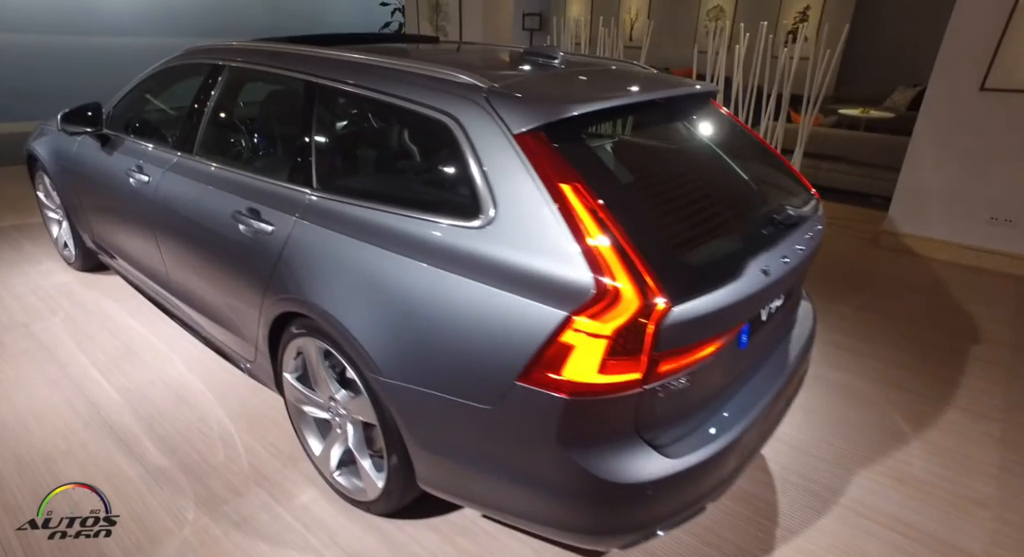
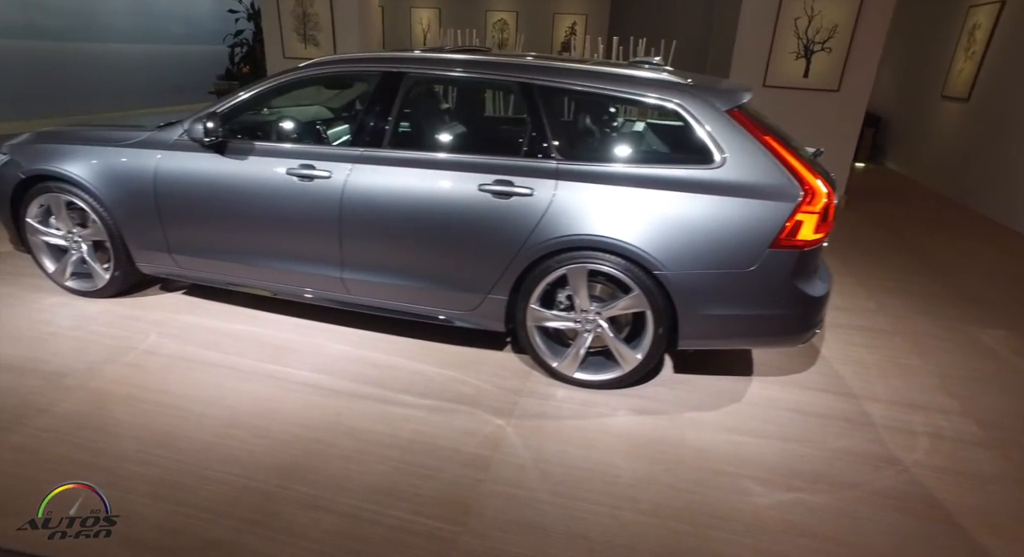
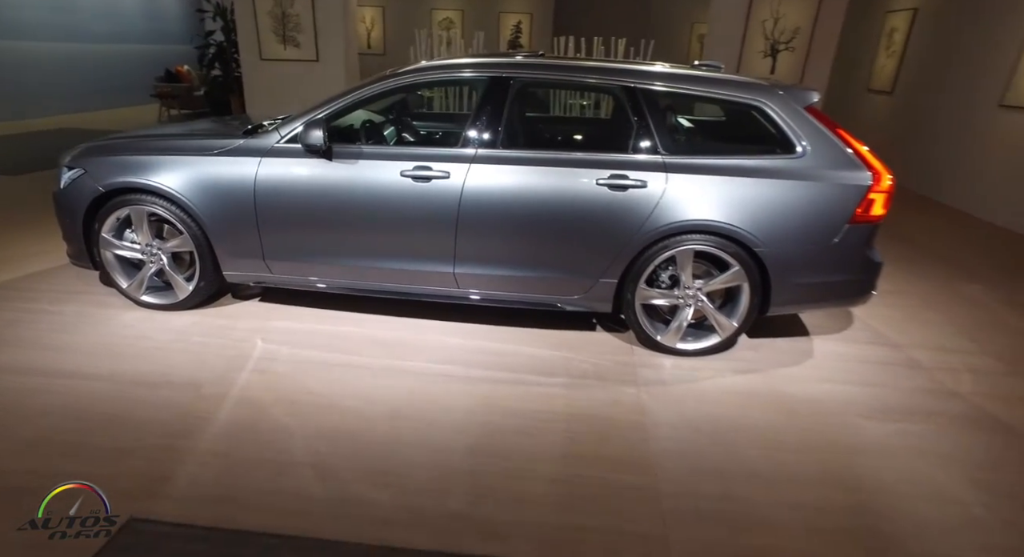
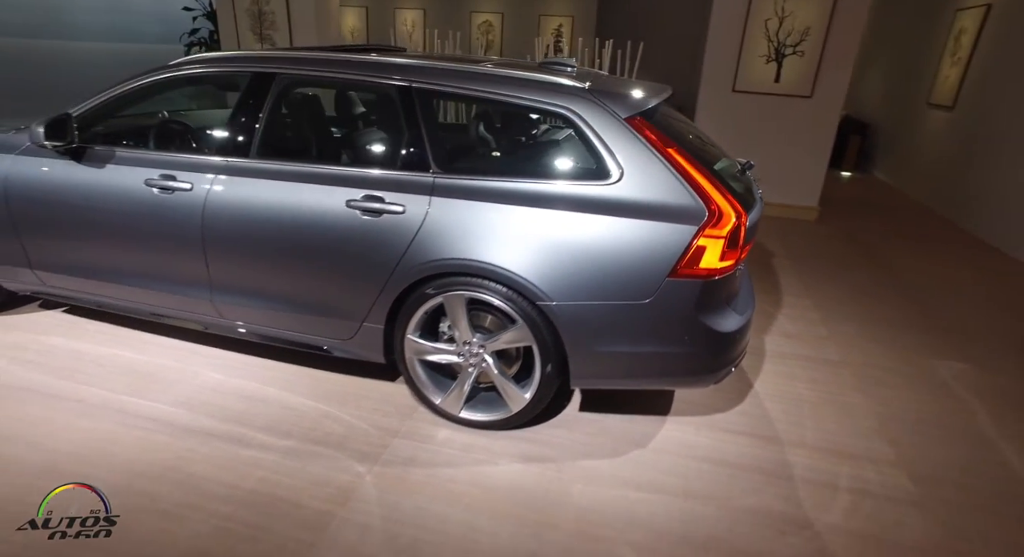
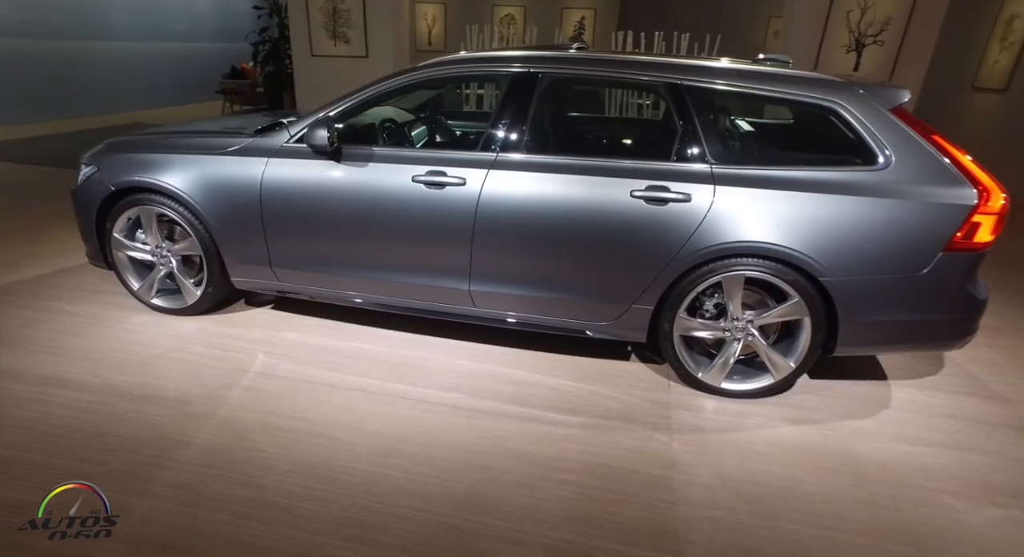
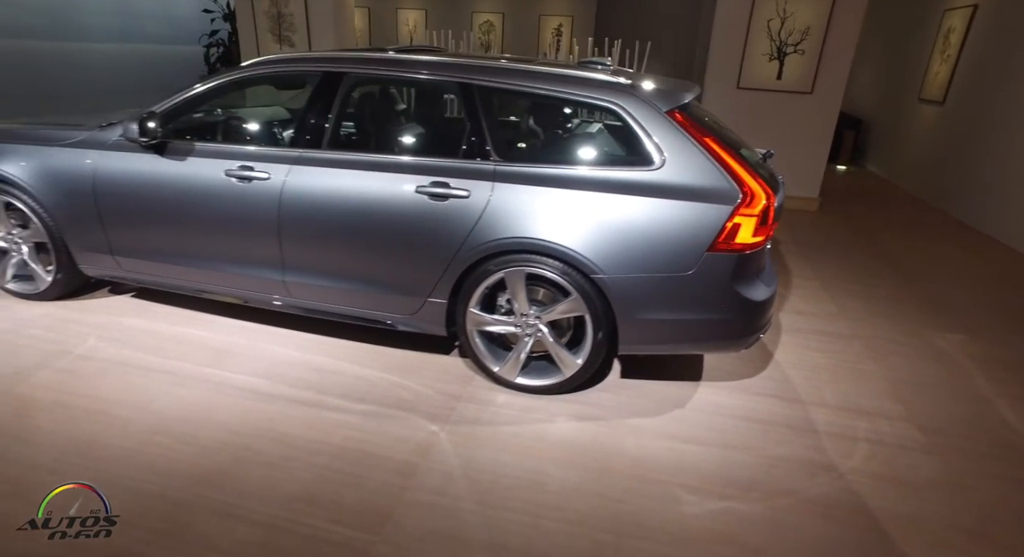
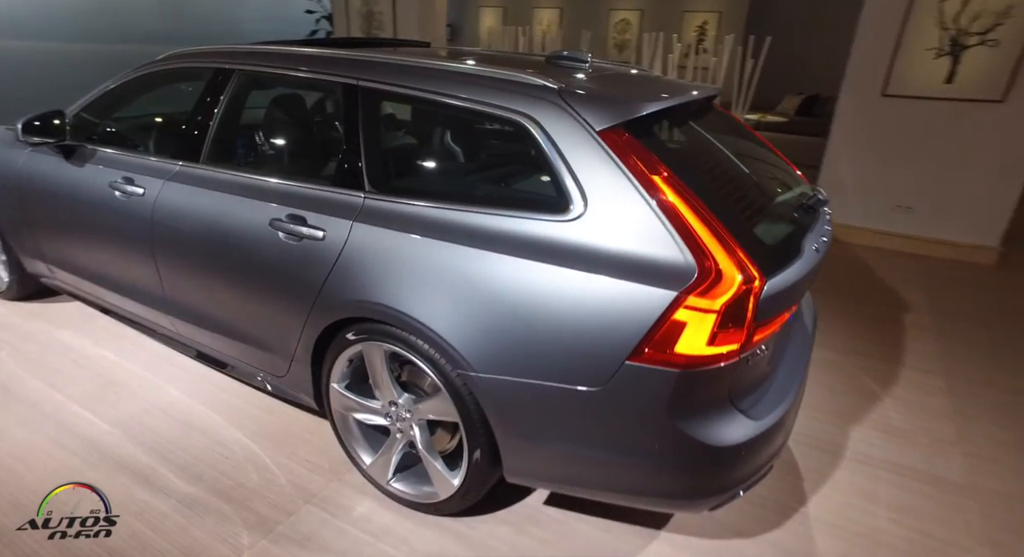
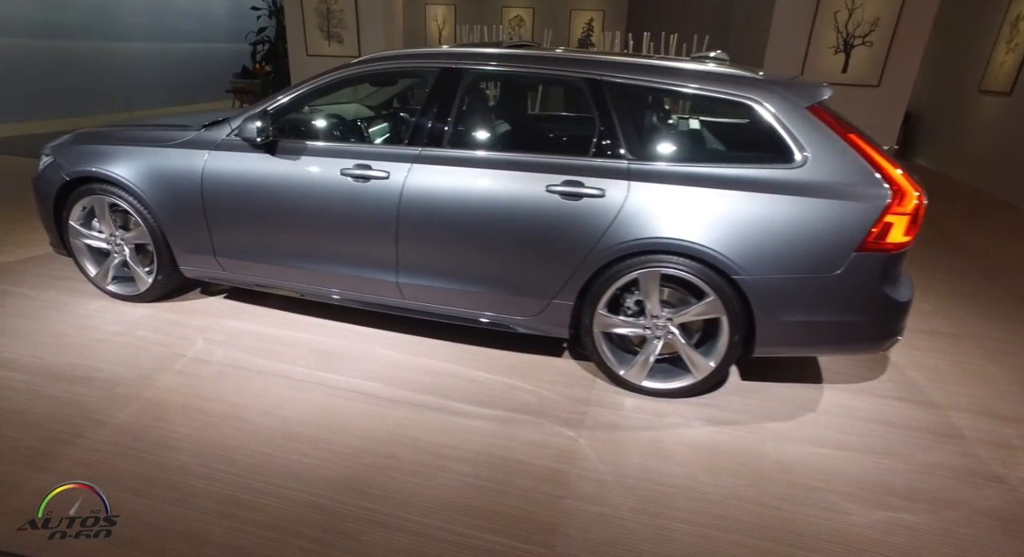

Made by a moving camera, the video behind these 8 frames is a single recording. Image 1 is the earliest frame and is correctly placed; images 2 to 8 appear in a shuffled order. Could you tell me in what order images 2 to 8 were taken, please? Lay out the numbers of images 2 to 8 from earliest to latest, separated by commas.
7, 4, 6, 2, 8, 5, 3
